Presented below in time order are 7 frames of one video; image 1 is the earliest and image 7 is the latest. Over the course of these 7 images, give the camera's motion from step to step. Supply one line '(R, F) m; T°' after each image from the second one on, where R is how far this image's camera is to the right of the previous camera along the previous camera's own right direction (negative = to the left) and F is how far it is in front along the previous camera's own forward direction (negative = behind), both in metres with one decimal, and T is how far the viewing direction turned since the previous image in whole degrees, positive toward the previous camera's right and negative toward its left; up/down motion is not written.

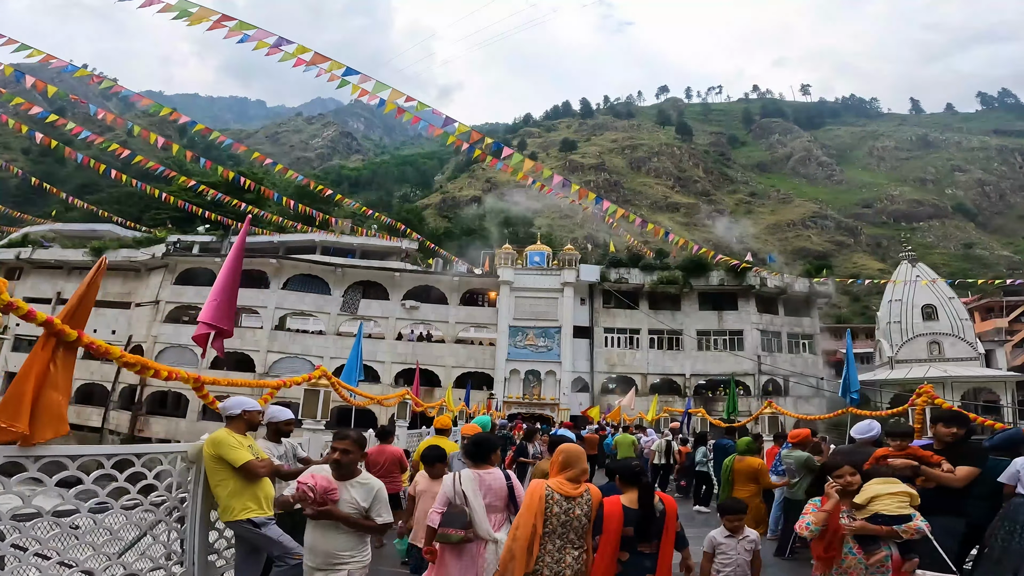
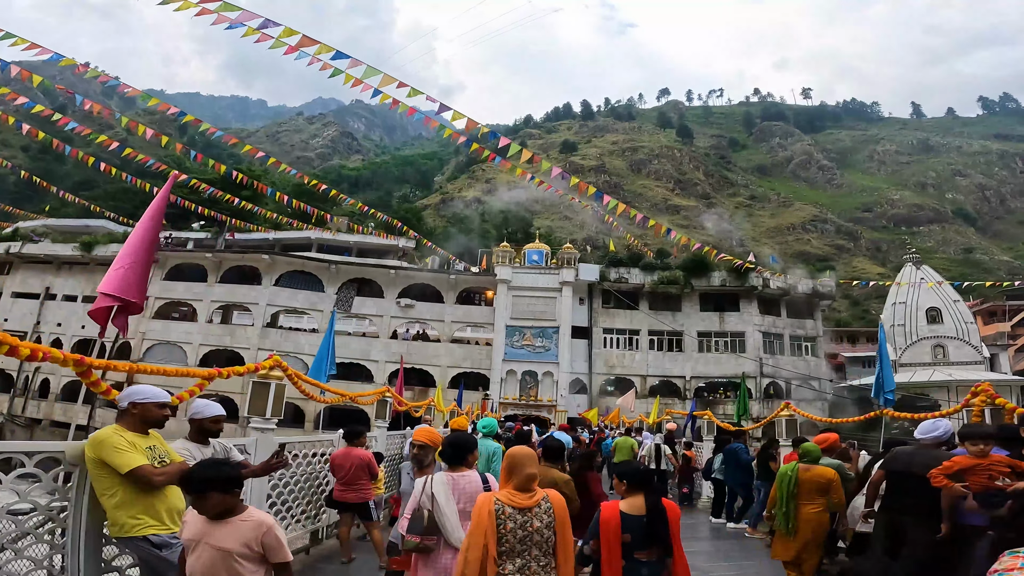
(+0.1, +0.5) m; 0°
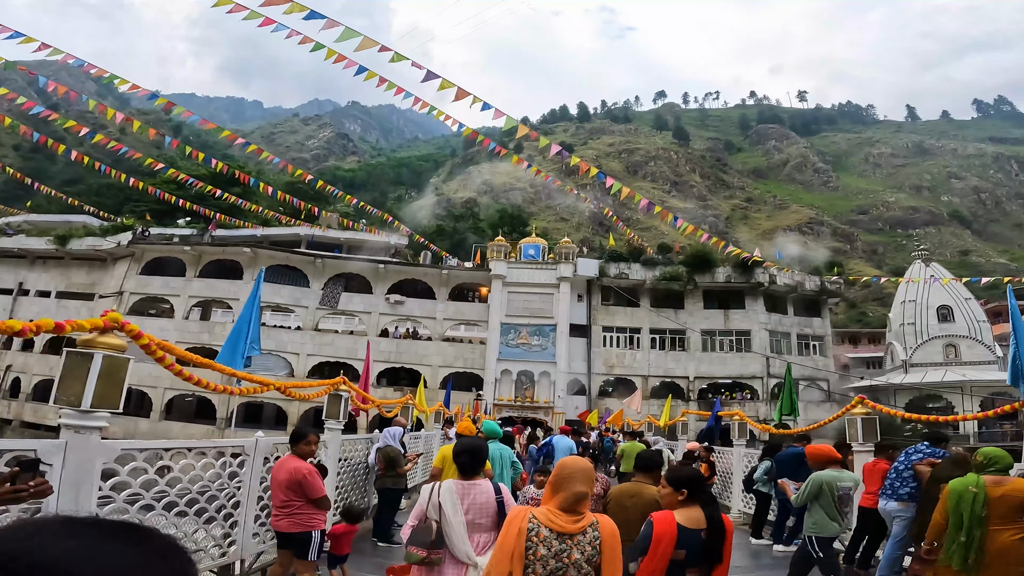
(0.0, +1.1) m; 0°
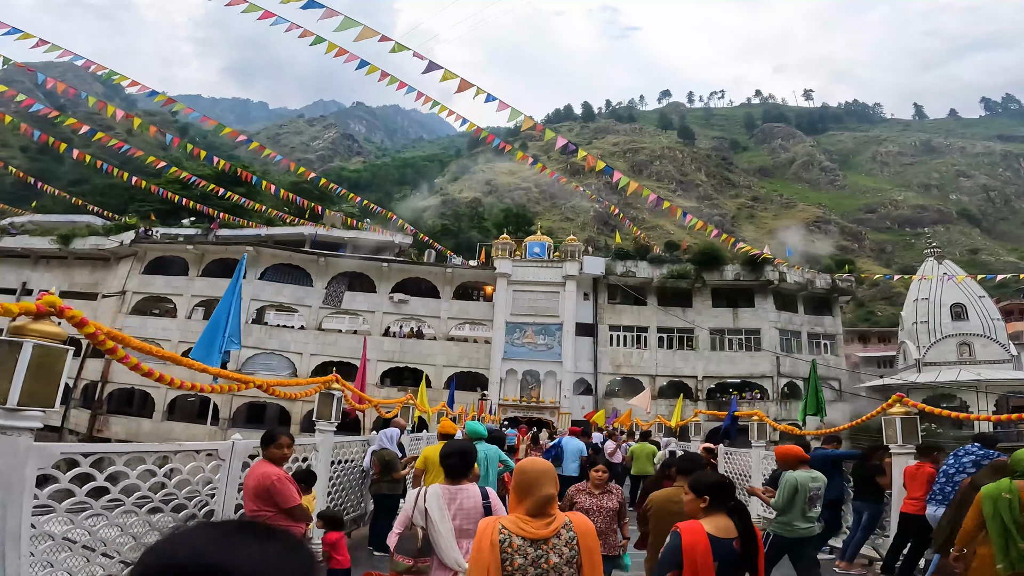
(0.0, +0.3) m; -1°
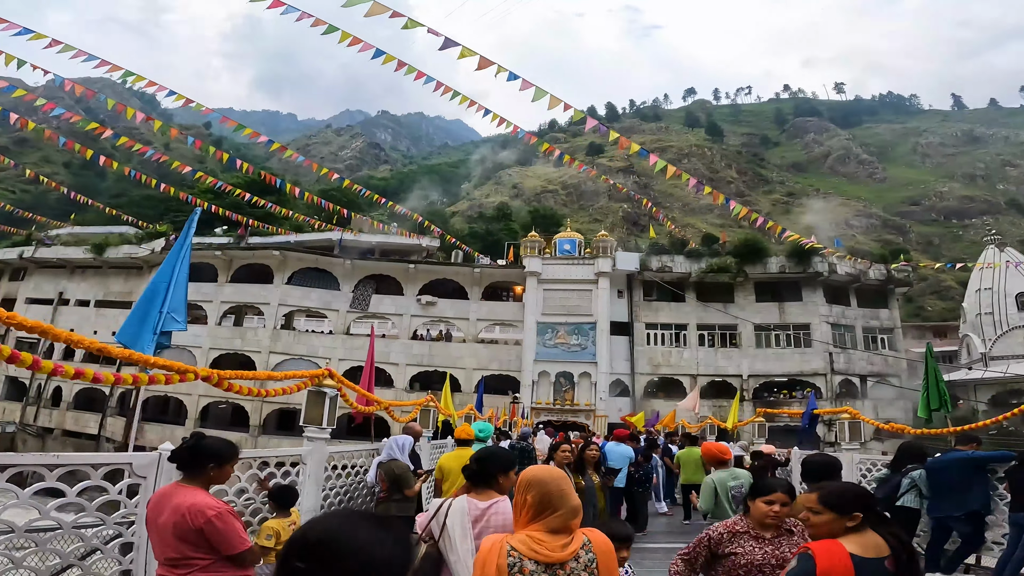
(0.0, +0.8) m; -3°
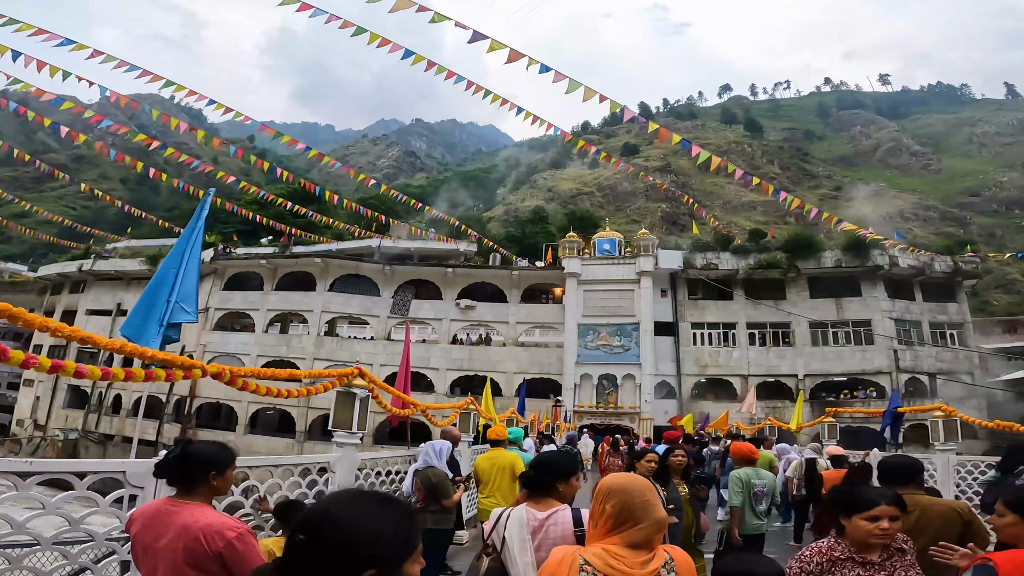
(0.0, +0.3) m; -4°
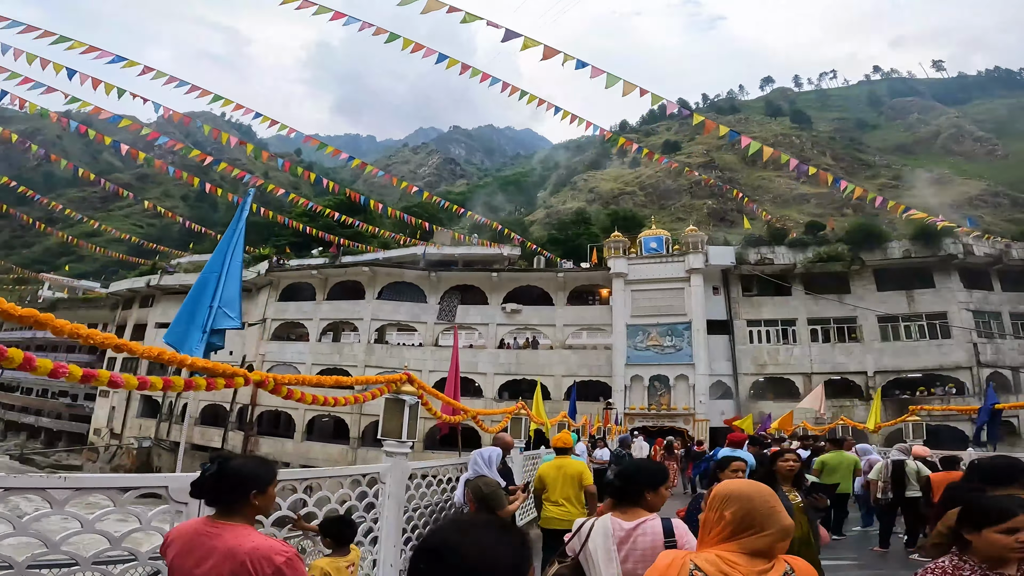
(-0.1, +0.2) m; -4°
